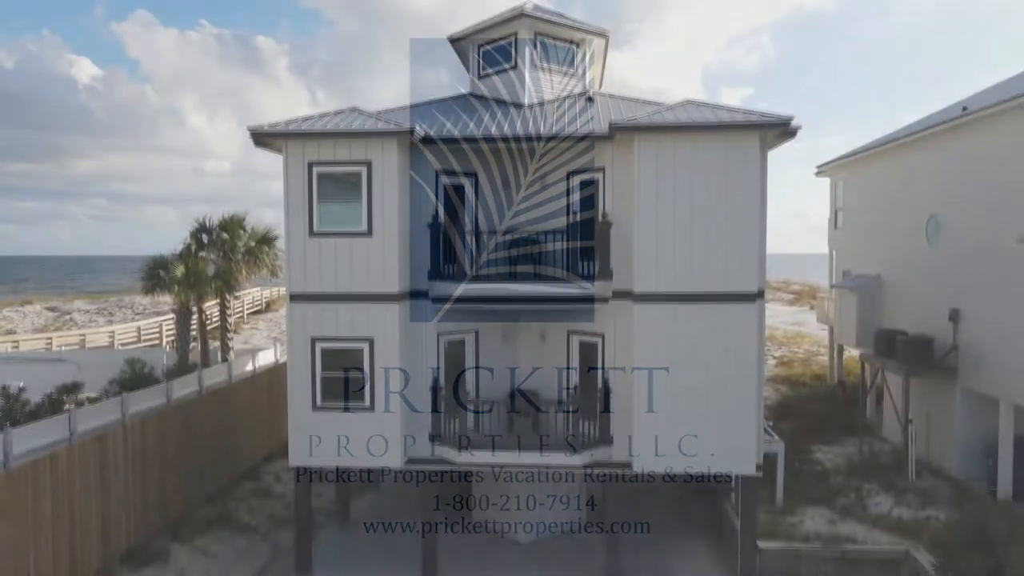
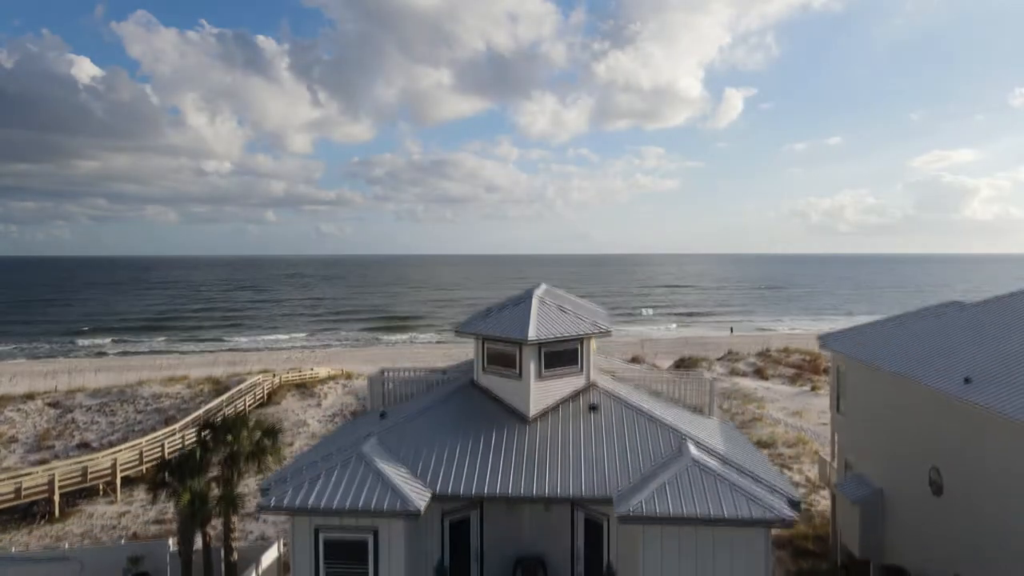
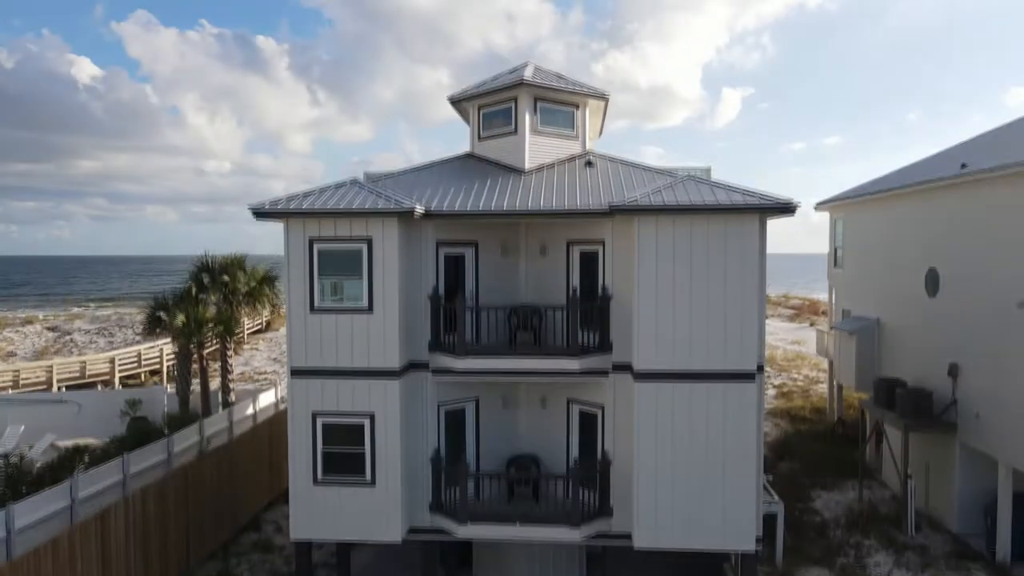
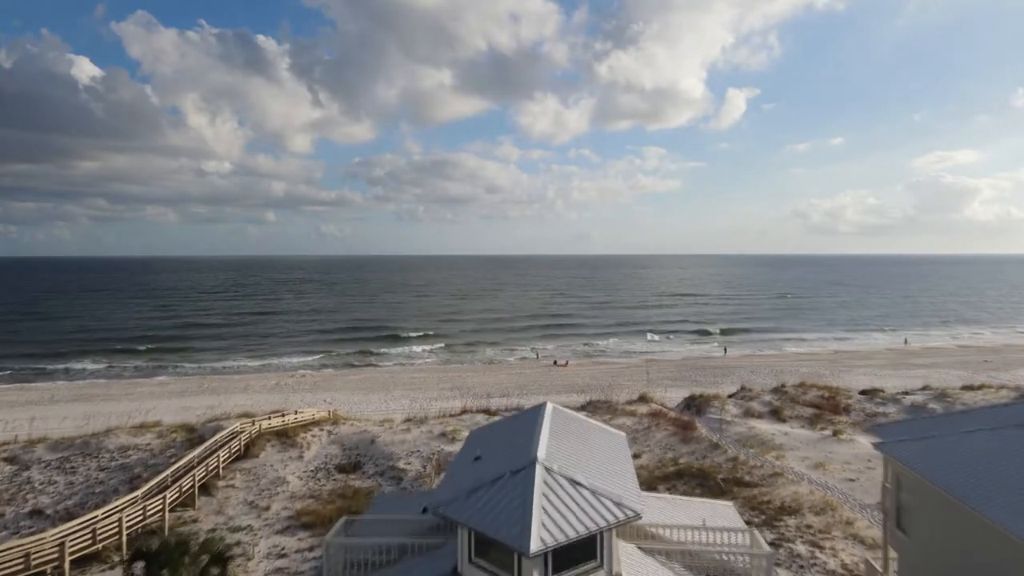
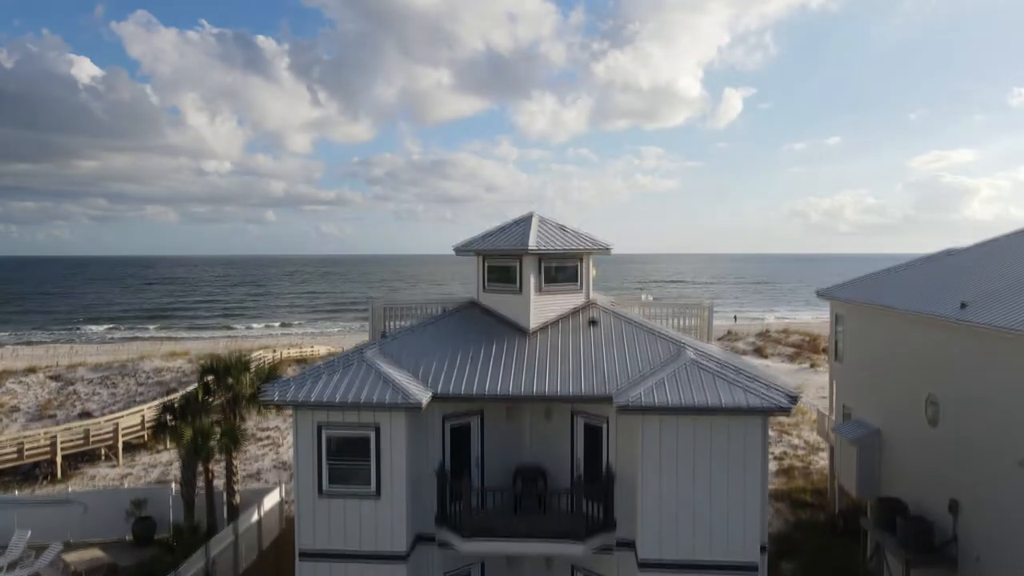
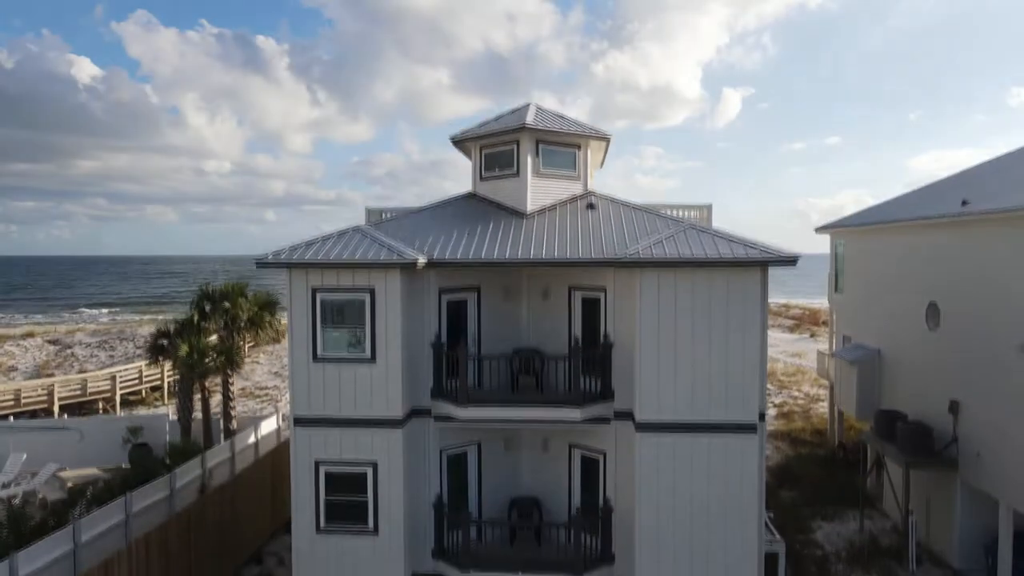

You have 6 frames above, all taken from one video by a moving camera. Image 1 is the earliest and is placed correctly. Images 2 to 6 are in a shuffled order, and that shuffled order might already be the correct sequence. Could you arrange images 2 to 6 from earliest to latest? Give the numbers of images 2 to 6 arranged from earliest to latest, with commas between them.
3, 6, 5, 2, 4
